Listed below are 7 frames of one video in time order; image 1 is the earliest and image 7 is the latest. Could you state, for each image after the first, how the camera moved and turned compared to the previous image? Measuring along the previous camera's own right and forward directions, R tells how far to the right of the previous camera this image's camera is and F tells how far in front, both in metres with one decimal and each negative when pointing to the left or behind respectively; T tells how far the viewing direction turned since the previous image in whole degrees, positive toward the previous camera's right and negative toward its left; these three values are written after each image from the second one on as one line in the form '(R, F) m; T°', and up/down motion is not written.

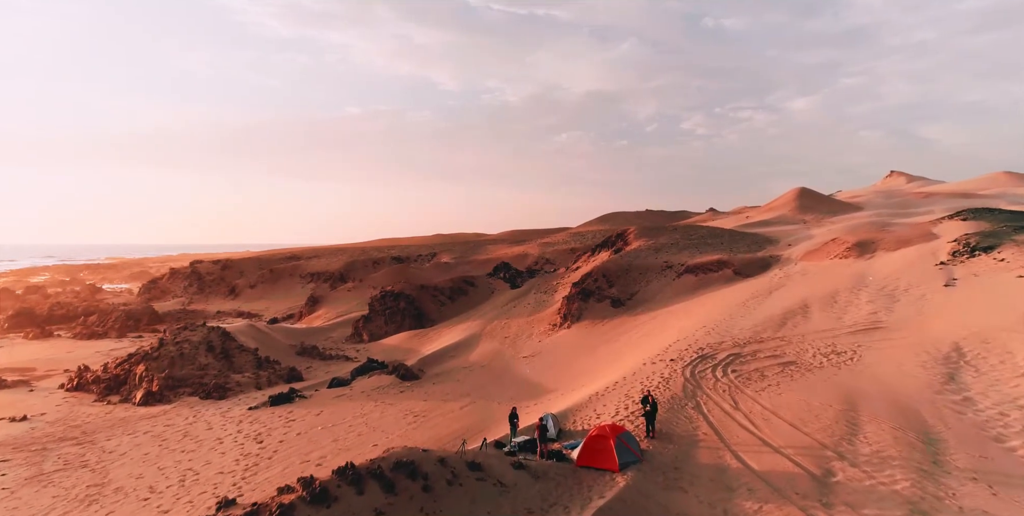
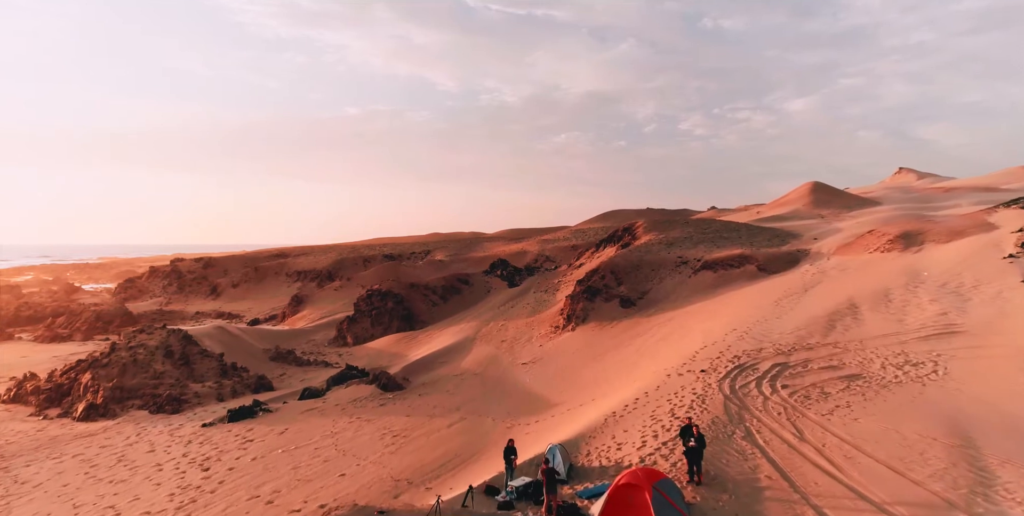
(0.0, +2.1) m; 0°
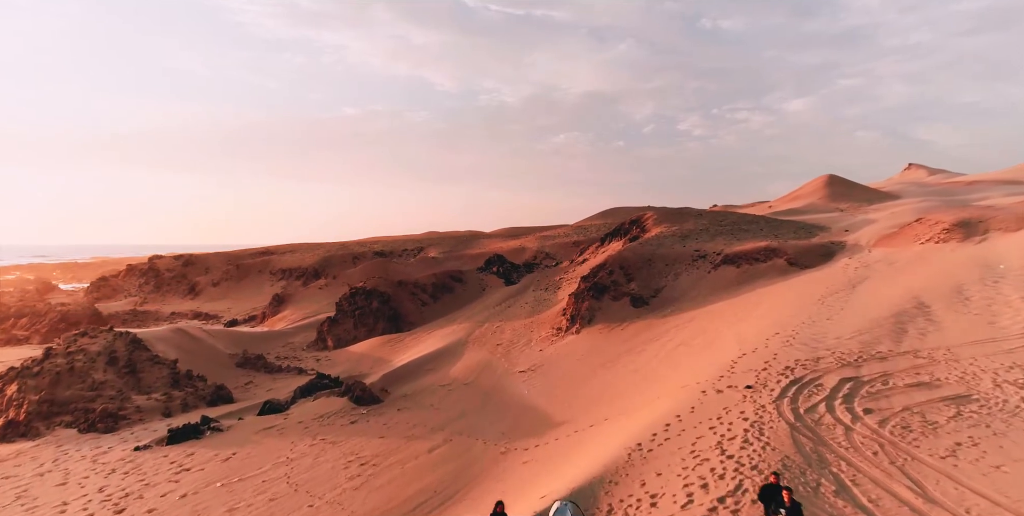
(+0.1, +2.1) m; 0°
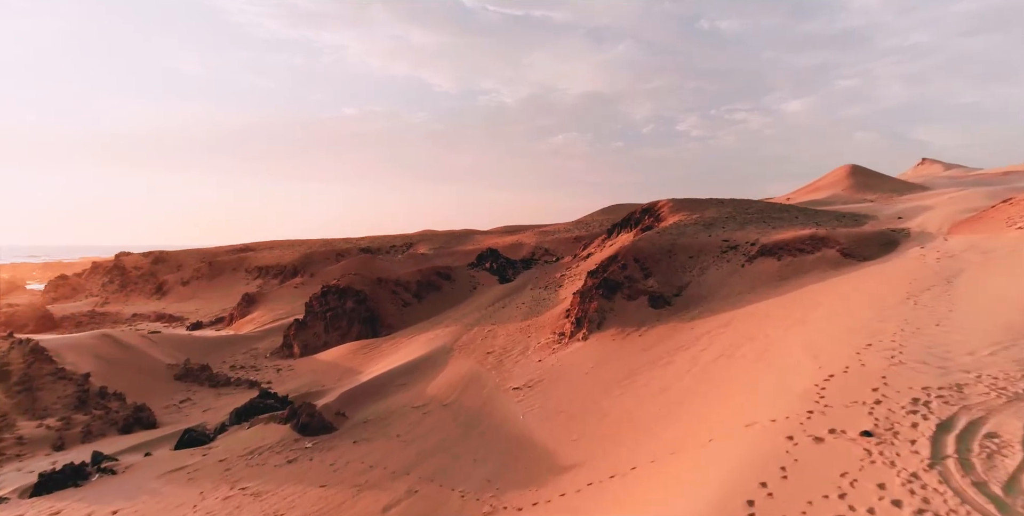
(+0.1, +2.8) m; 0°
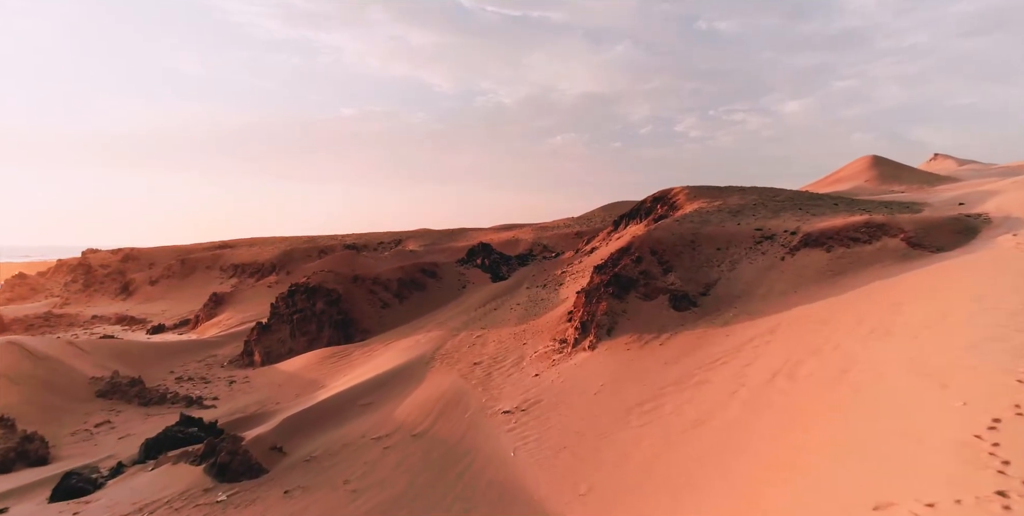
(+0.2, +2.4) m; 0°
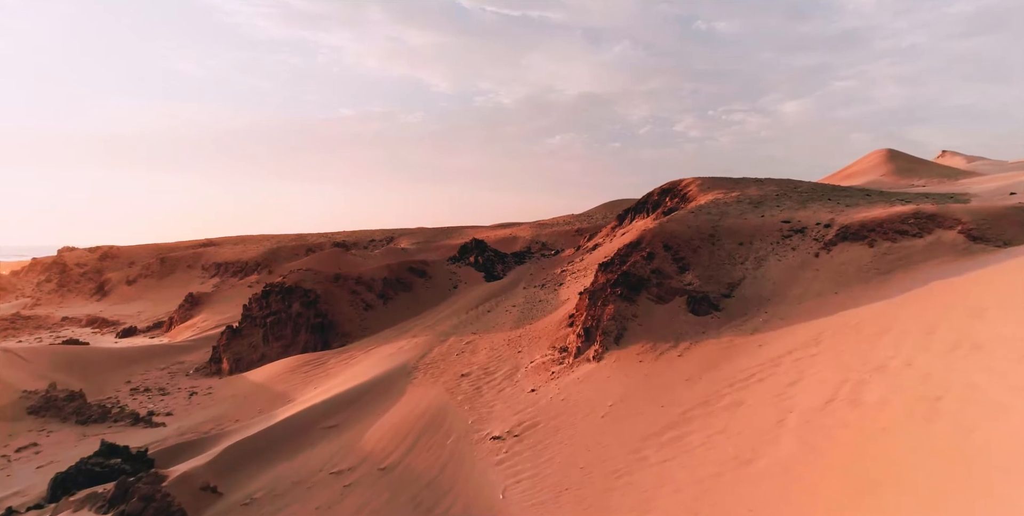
(+0.1, +1.5) m; 0°
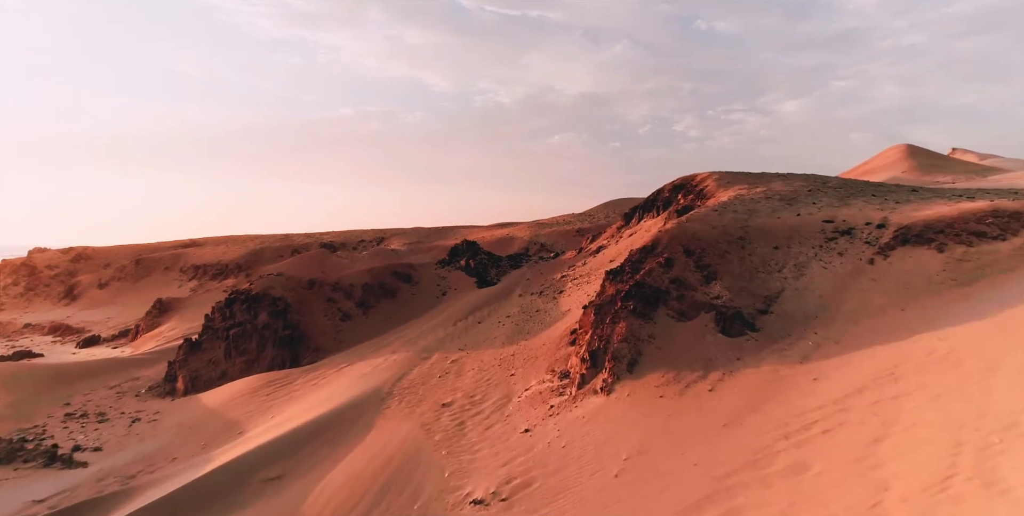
(+0.1, +1.7) m; 0°
